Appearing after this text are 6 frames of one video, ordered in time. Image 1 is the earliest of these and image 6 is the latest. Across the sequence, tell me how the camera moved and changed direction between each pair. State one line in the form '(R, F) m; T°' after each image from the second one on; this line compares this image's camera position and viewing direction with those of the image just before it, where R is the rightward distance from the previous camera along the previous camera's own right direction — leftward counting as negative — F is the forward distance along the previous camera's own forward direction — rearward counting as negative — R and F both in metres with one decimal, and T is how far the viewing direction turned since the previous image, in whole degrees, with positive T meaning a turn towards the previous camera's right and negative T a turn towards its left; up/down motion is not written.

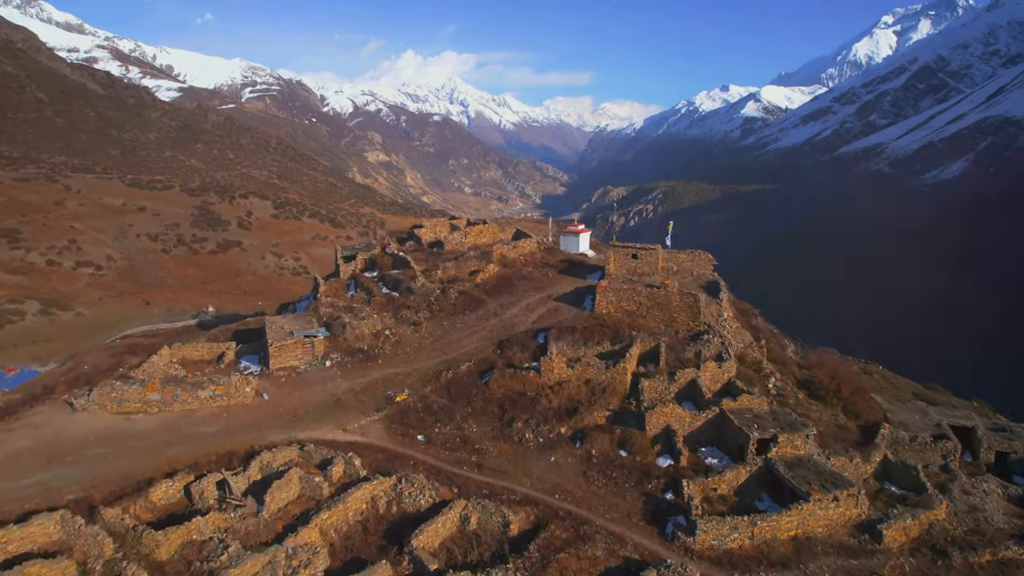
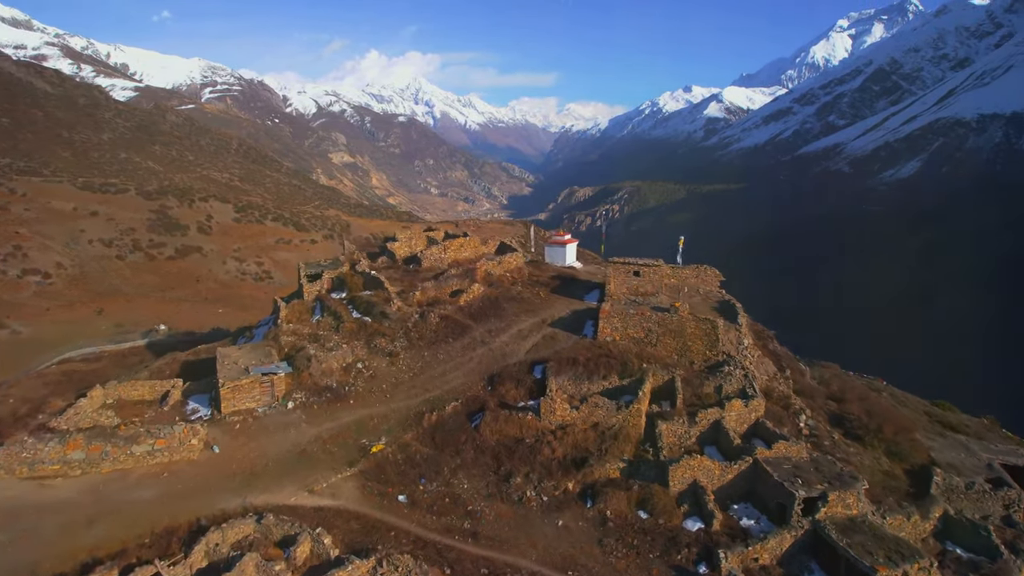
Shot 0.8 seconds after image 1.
(-0.5, +2.0) m; +3°
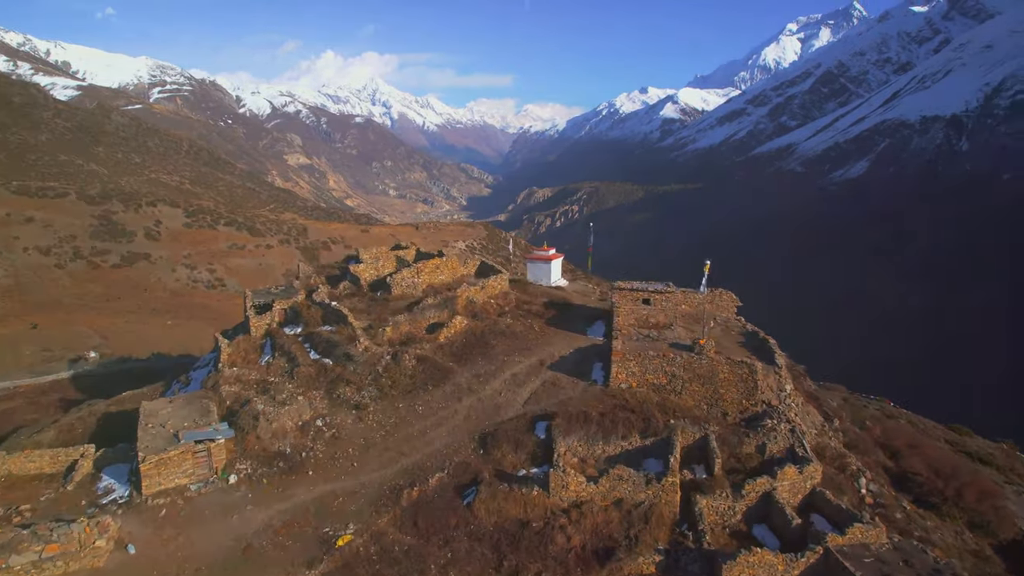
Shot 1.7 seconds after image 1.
(-0.5, +2.5) m; +3°
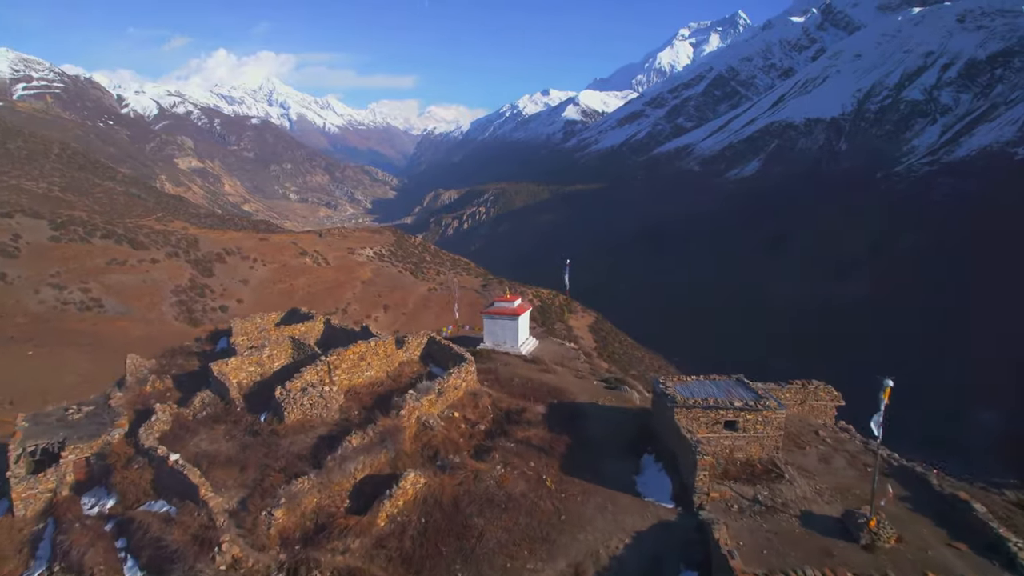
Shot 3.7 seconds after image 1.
(-0.9, +5.9) m; +7°
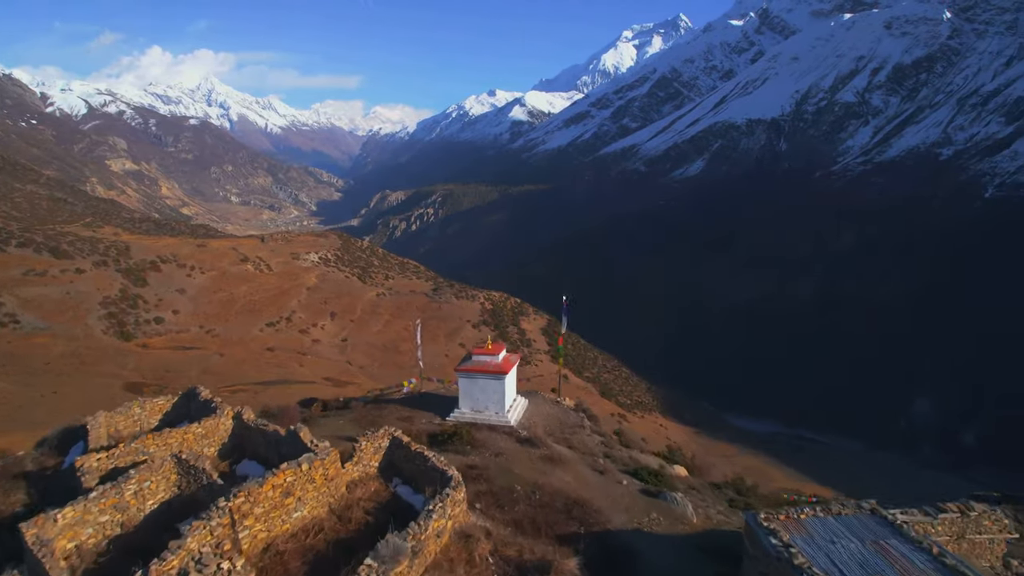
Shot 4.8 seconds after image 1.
(-0.5, +3.4) m; +4°
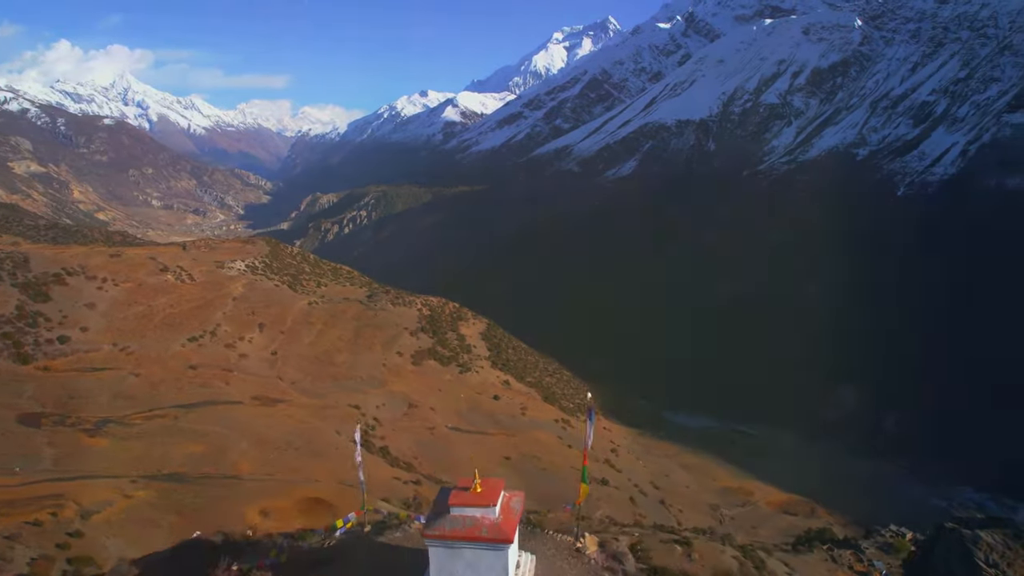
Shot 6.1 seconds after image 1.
(-0.6, +4.5) m; +5°
